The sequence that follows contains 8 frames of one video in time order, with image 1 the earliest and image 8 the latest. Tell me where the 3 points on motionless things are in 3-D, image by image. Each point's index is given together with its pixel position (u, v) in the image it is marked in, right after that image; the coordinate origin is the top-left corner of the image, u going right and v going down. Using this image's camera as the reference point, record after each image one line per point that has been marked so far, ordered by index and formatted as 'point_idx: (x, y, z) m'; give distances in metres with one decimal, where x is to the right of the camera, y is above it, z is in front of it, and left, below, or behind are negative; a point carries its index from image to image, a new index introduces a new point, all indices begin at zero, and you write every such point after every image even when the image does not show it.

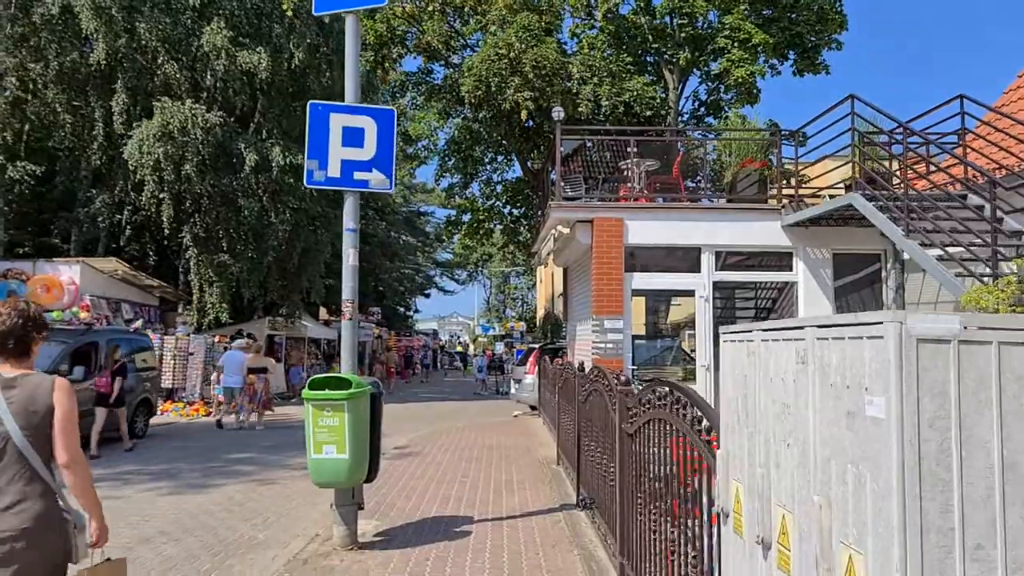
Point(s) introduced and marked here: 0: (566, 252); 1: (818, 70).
0: (+1.0, +0.6, +14.0) m
1: (+7.7, +5.5, +18.7) m
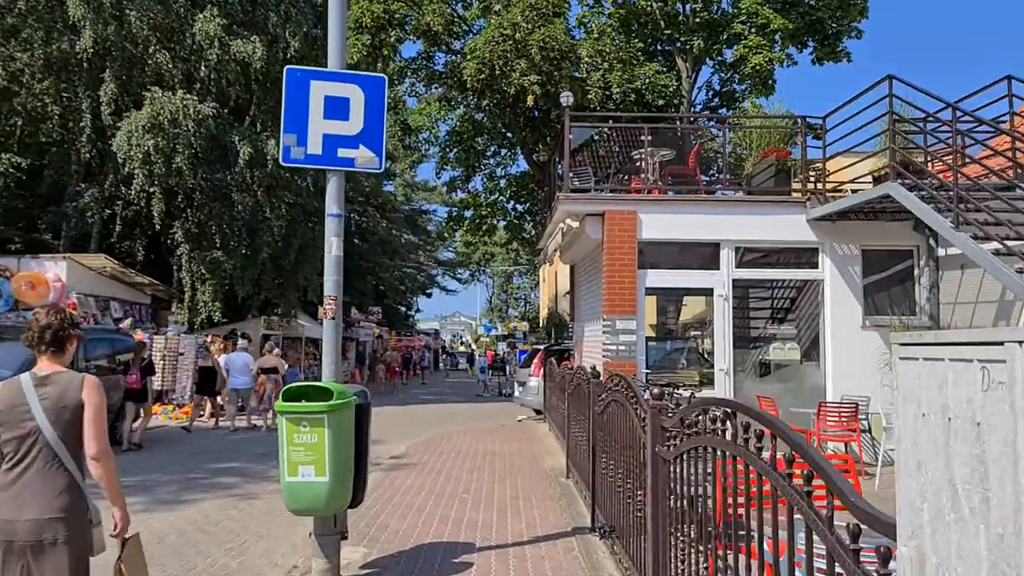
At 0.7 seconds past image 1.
0: (+1.1, +0.7, +13.2) m
1: (+7.8, +5.5, +17.9) m
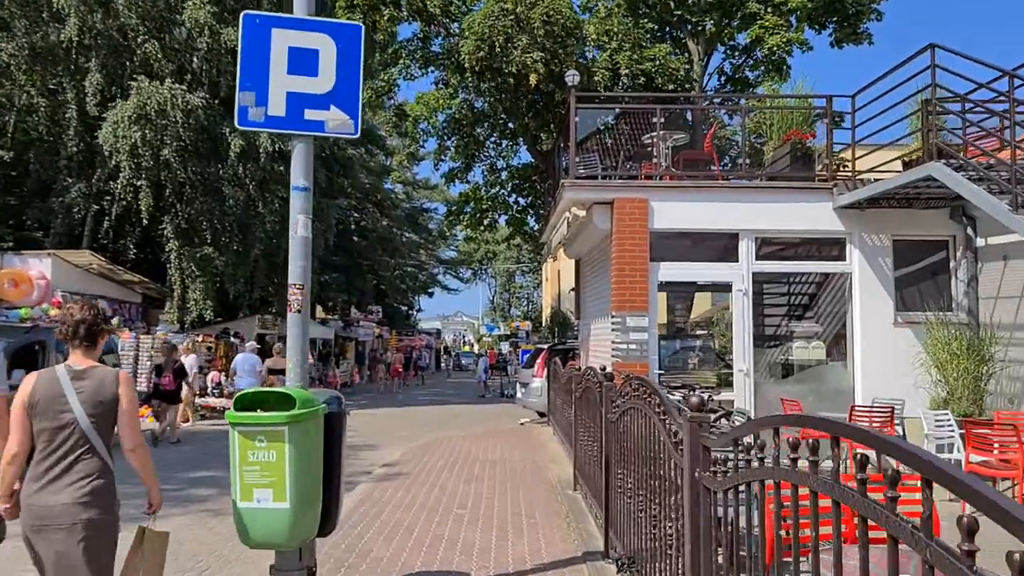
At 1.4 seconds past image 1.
0: (+1.1, +0.7, +12.3) m
1: (+7.9, +5.6, +17.0) m
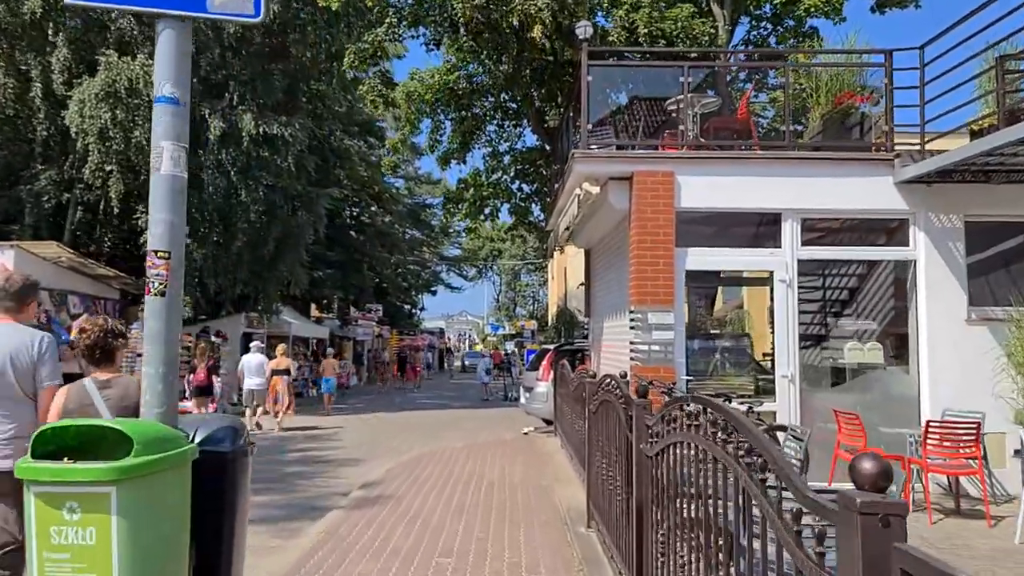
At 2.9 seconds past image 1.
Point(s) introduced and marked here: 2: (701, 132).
0: (+1.1, +0.9, +10.7) m
1: (+7.9, +5.7, +15.3) m
2: (+2.3, +1.9, +9.2) m
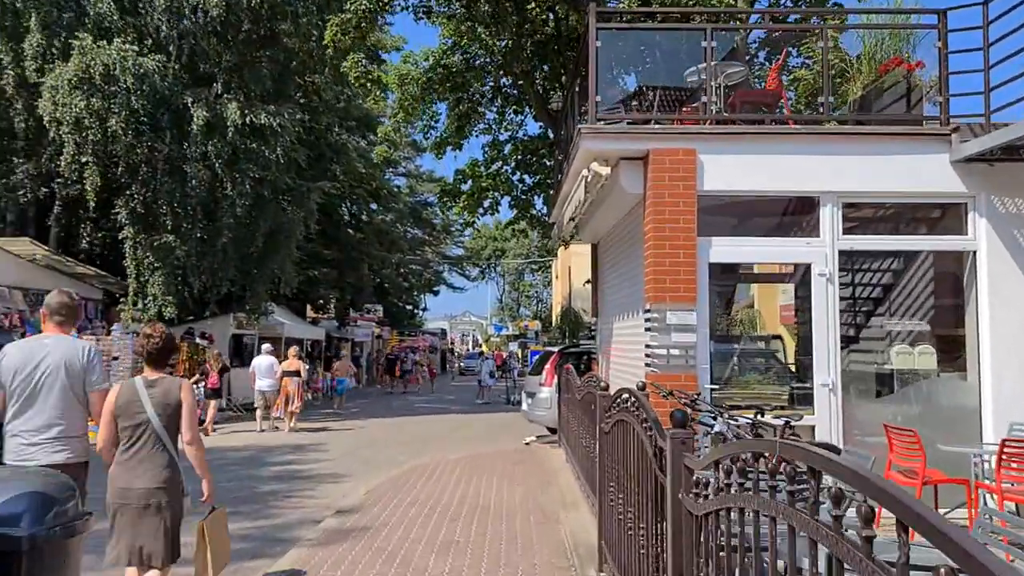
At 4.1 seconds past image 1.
0: (+1.1, +0.9, +9.6) m
1: (+7.9, +5.8, +14.2) m
2: (+2.3, +2.0, +8.0) m
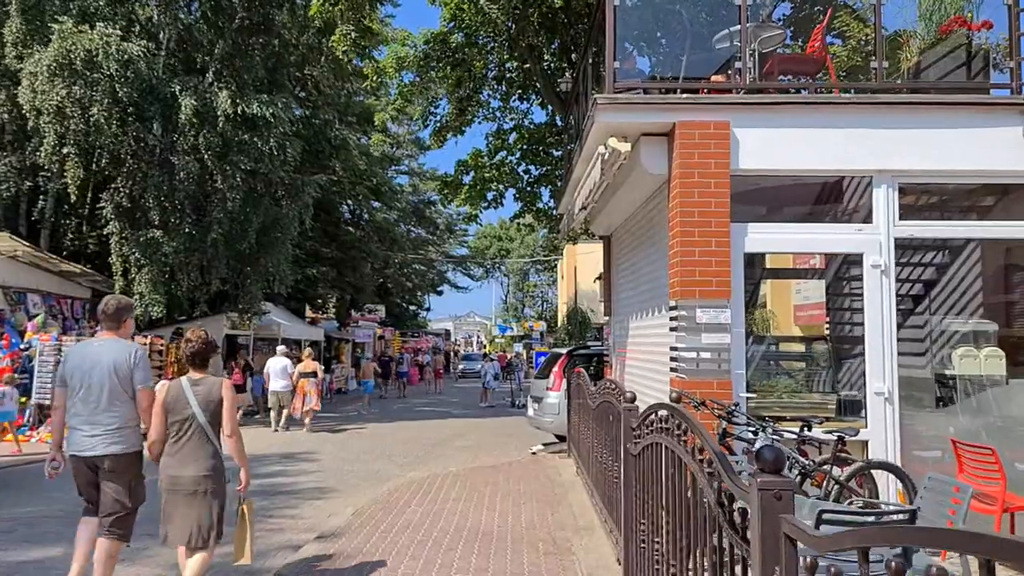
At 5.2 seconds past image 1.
0: (+1.2, +1.0, +8.6) m
1: (+8.0, +5.8, +13.2) m
2: (+2.4, +2.0, +7.1) m
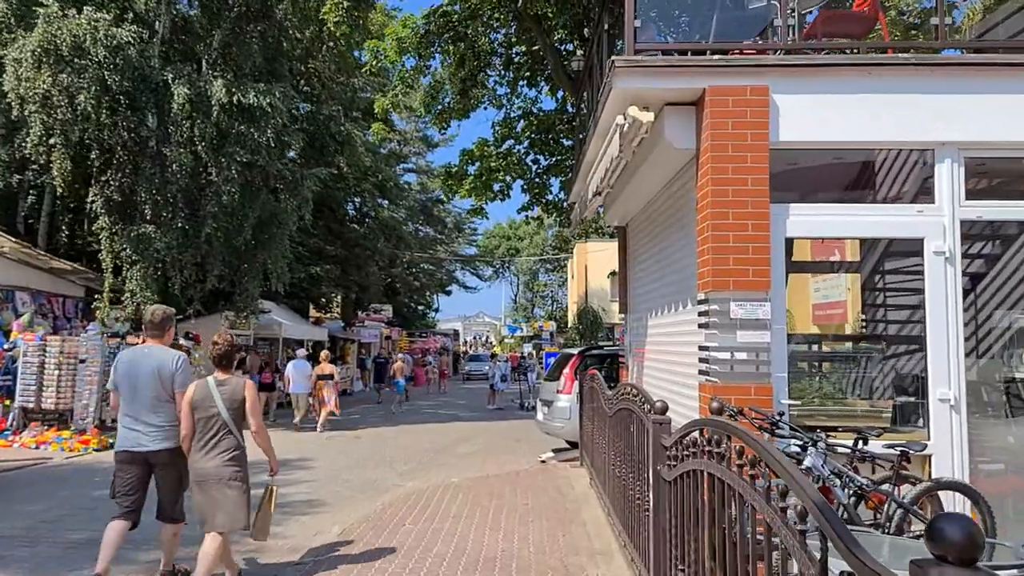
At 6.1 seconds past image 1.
0: (+1.3, +1.0, +7.8) m
1: (+8.2, +5.9, +12.2) m
2: (+2.4, +2.1, +6.2) m
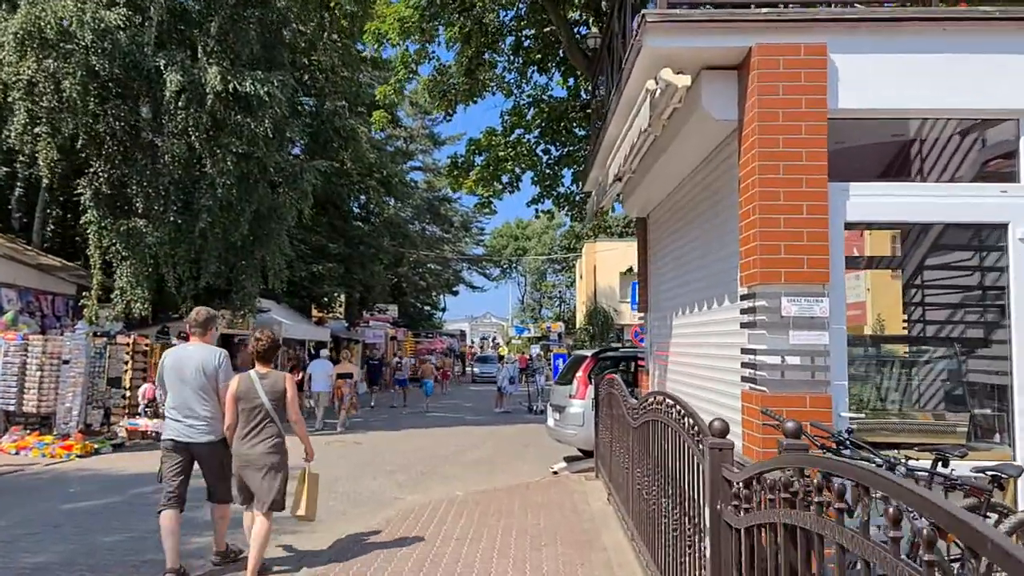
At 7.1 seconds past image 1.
0: (+1.4, +1.1, +6.9) m
1: (+8.3, +5.9, +11.3) m
2: (+2.5, +2.1, +5.3) m
